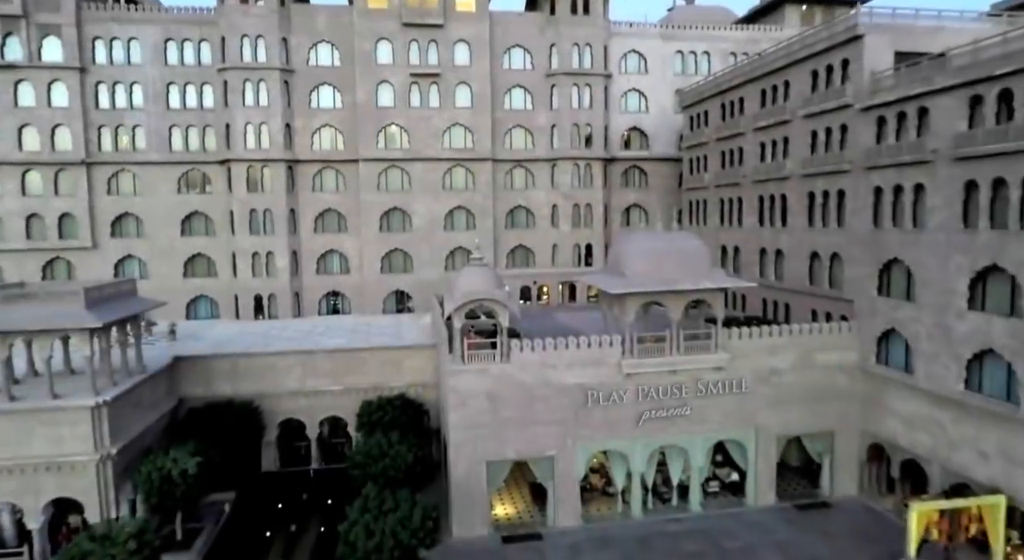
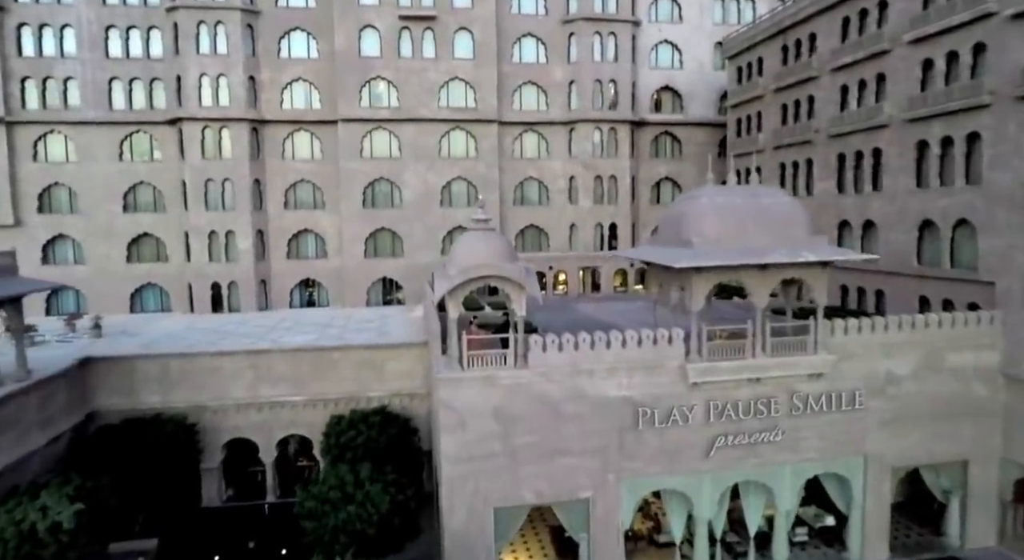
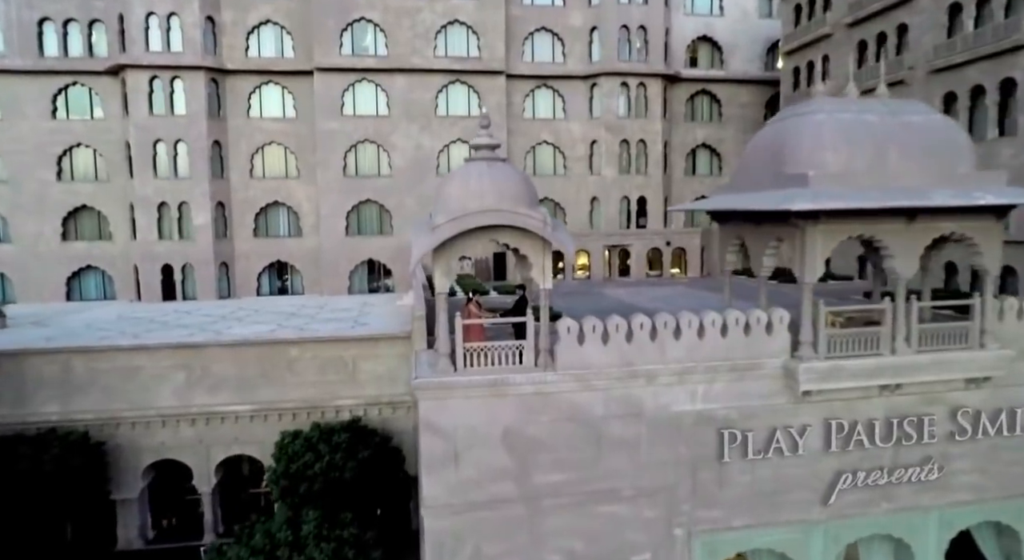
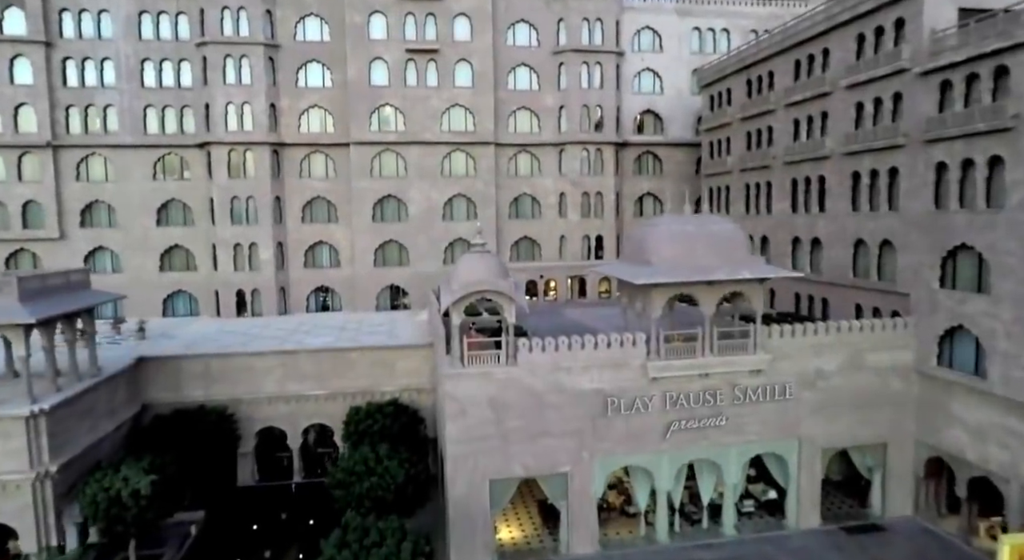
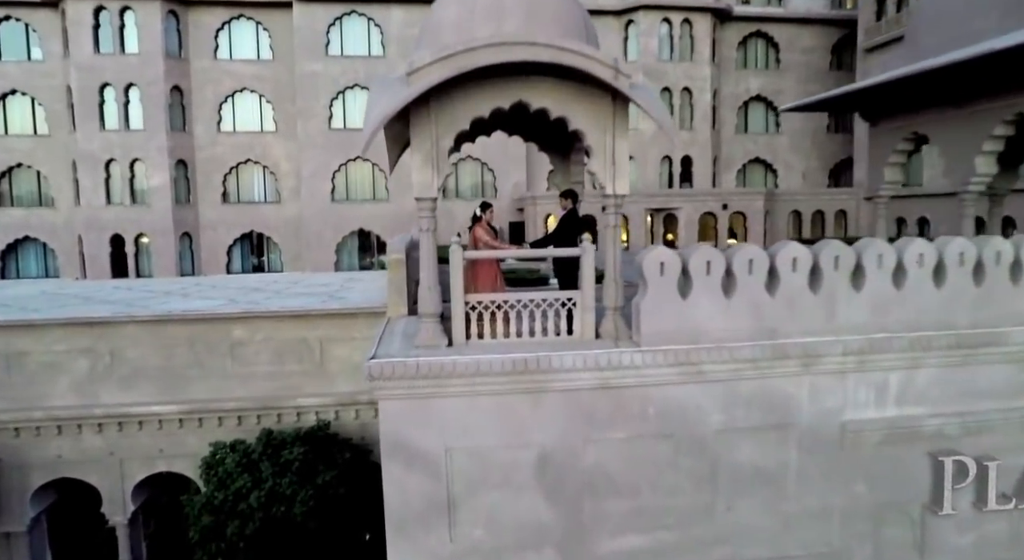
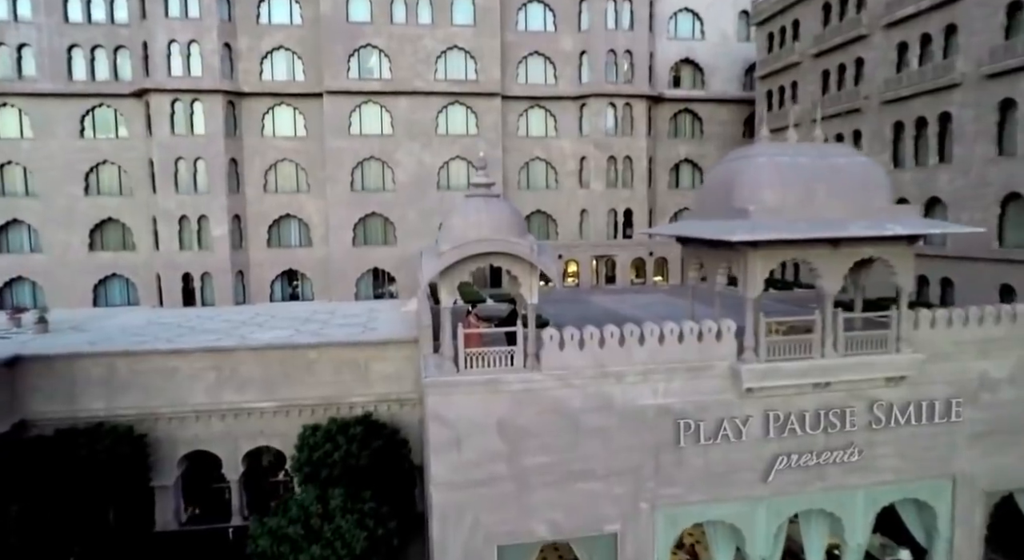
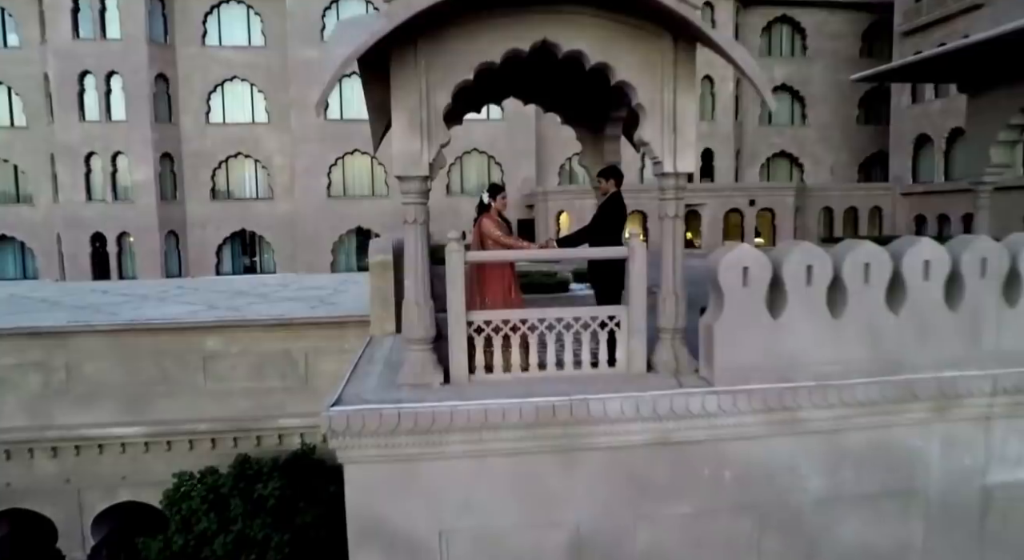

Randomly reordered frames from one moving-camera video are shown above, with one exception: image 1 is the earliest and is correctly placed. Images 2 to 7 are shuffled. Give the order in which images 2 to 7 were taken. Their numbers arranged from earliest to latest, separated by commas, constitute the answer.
4, 2, 6, 3, 5, 7
